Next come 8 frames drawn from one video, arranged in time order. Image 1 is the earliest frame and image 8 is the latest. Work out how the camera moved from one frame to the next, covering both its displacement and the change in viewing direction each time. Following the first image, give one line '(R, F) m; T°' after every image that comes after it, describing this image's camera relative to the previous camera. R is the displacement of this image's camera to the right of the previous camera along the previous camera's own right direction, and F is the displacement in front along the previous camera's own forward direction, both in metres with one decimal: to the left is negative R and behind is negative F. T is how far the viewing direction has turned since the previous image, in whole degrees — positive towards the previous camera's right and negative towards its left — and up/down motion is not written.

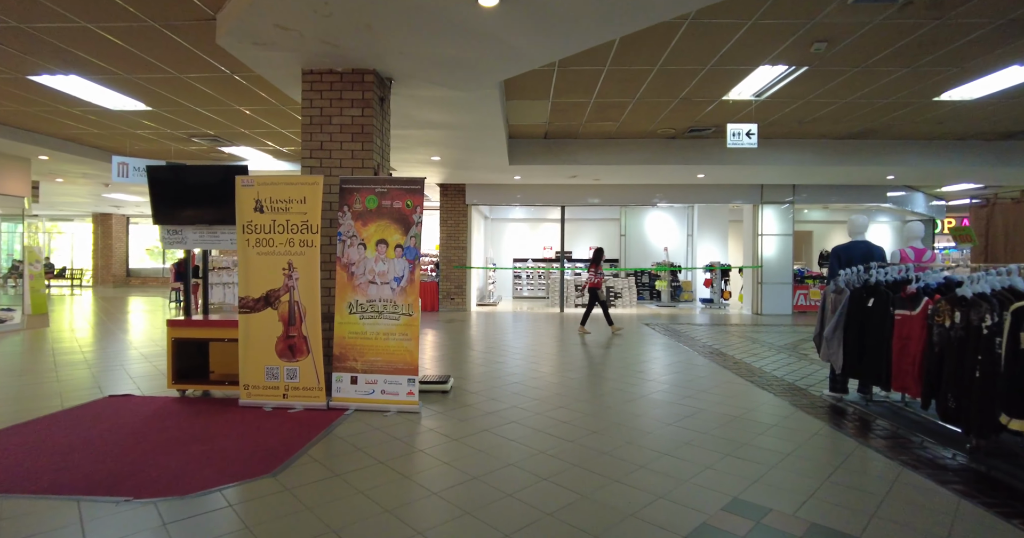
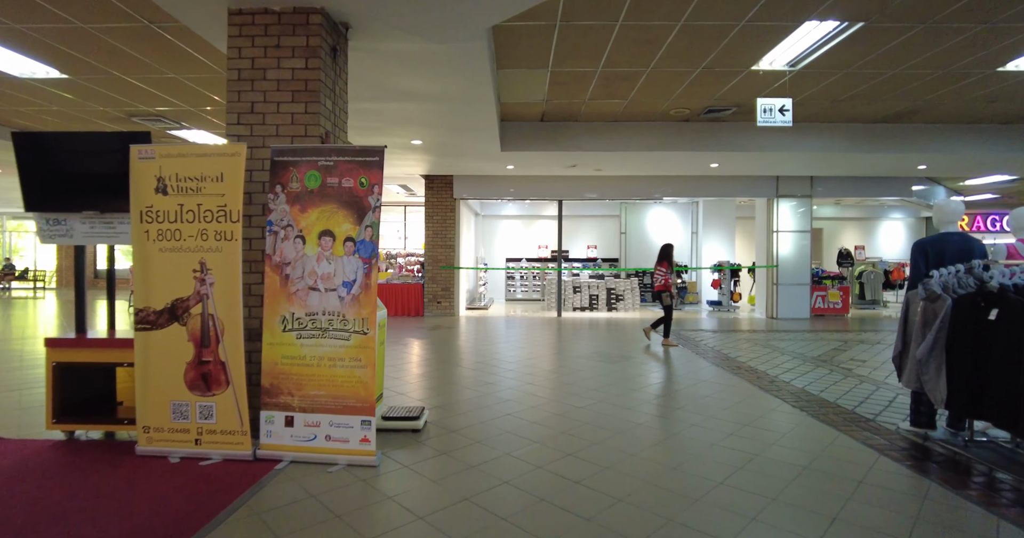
(0.0, +1.0) m; +1°
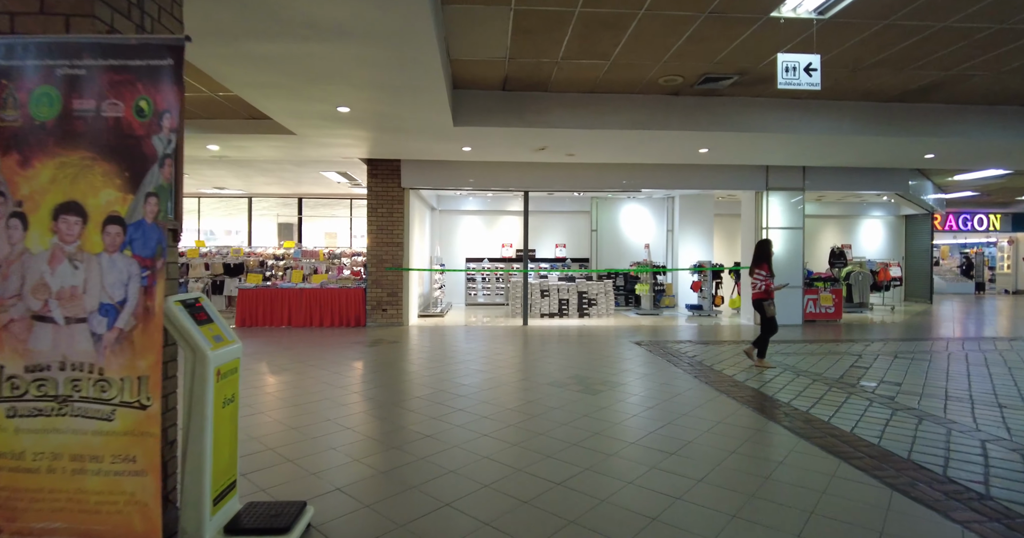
(+0.1, +1.4) m; +4°
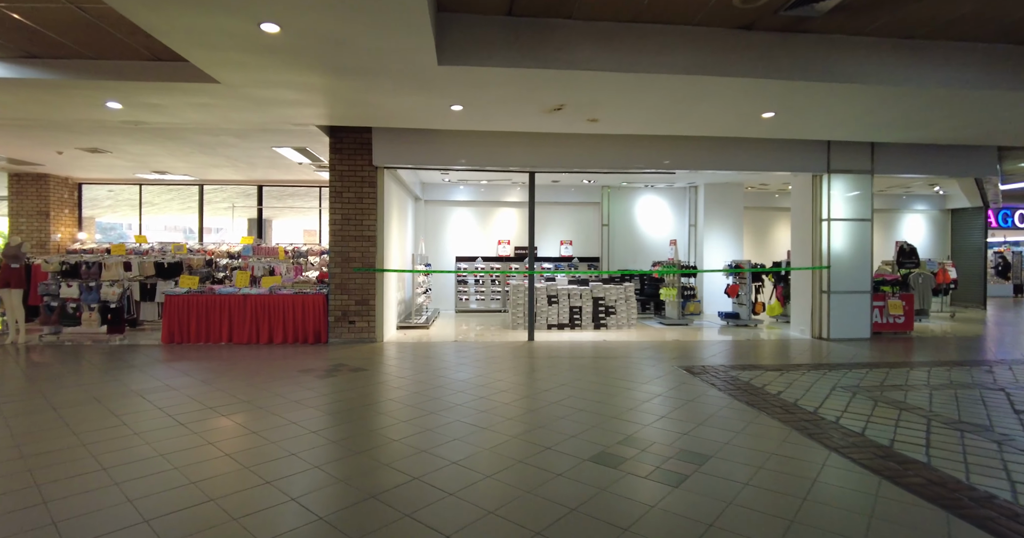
(-0.2, +1.9) m; +1°
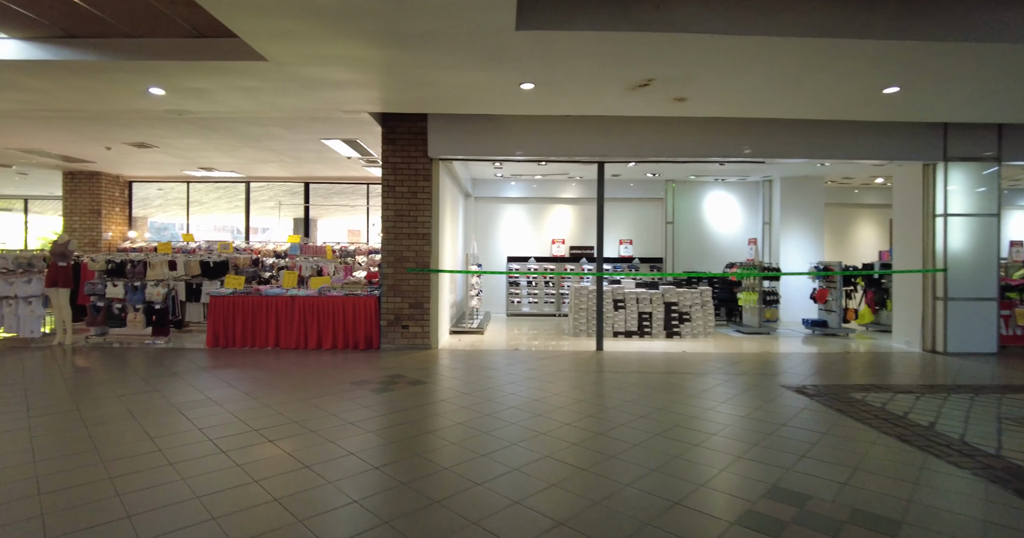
(-0.5, +0.7) m; -4°
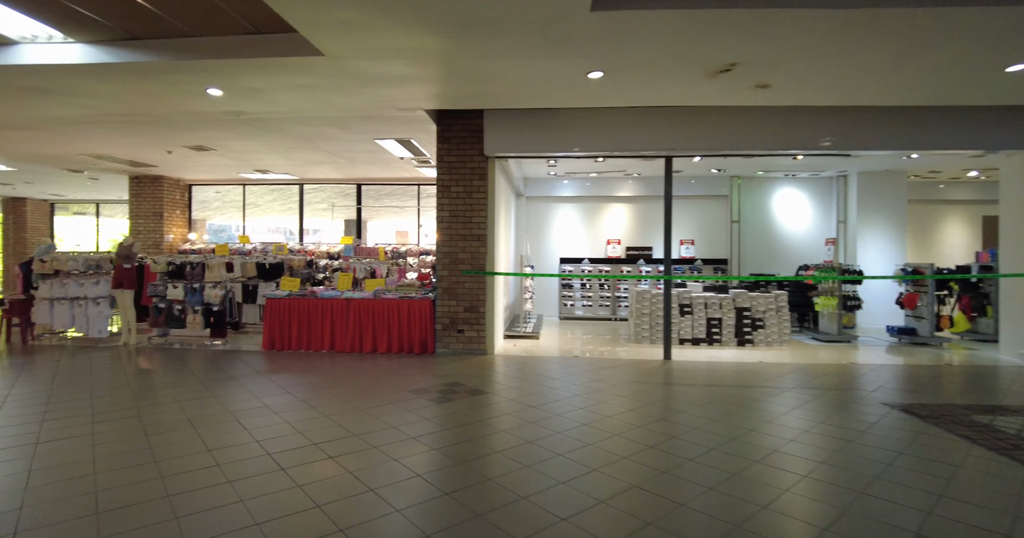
(-0.3, +0.3) m; -5°
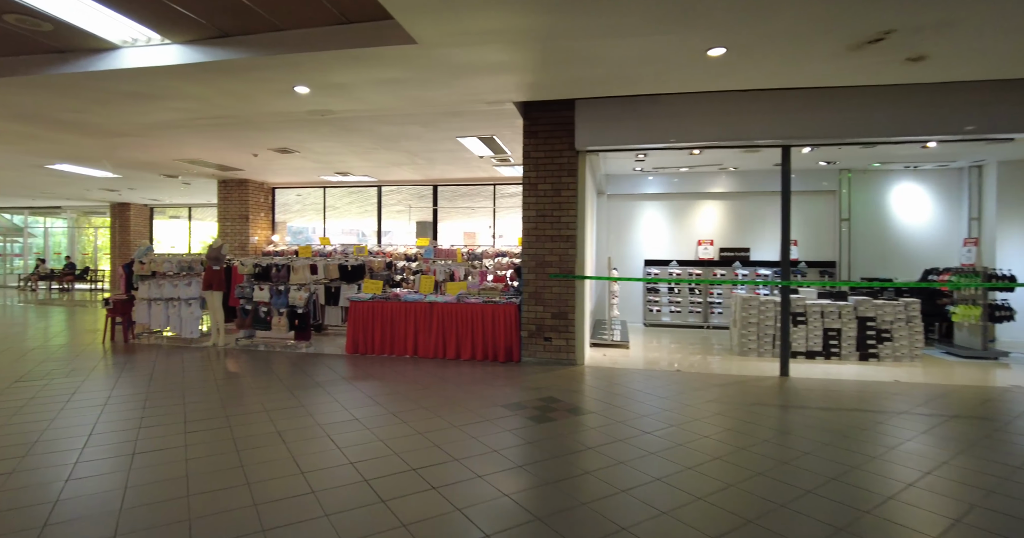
(-0.4, +0.4) m; -7°
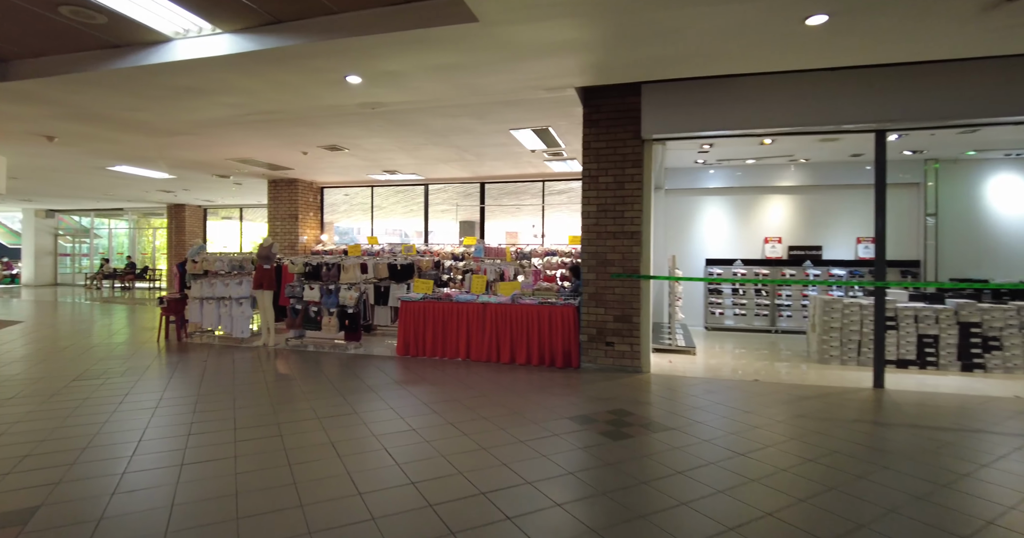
(-0.2, +0.3) m; -4°
